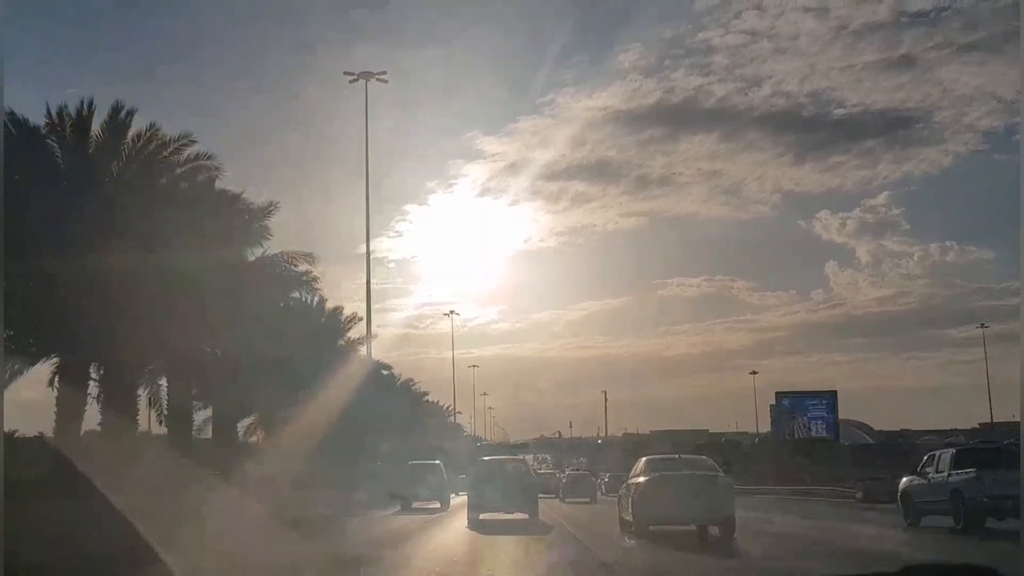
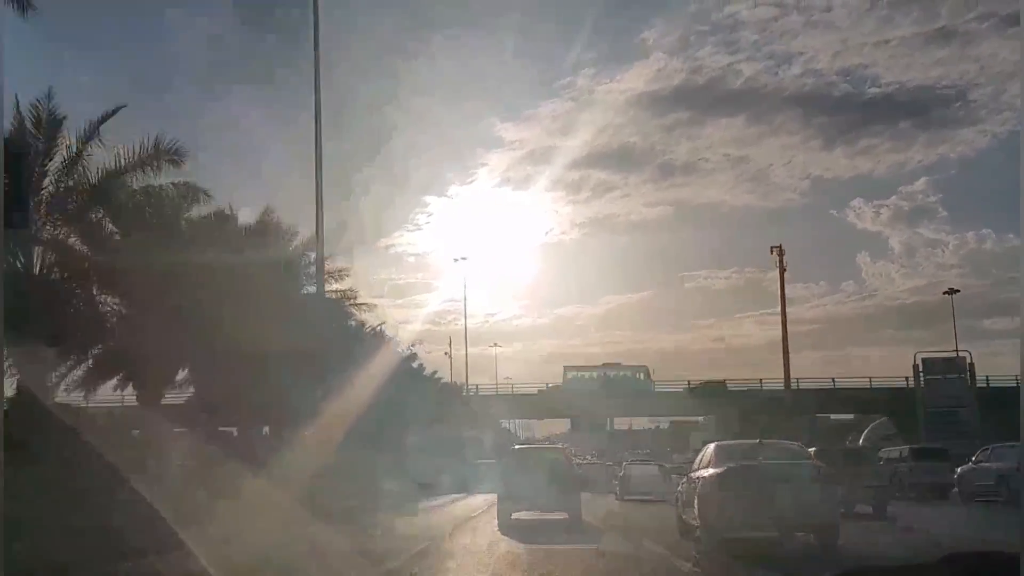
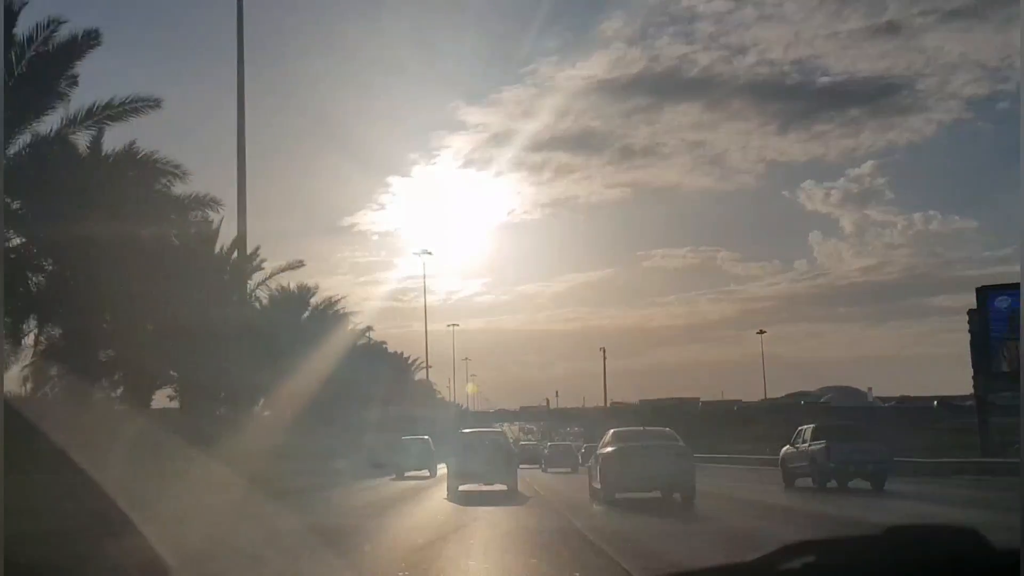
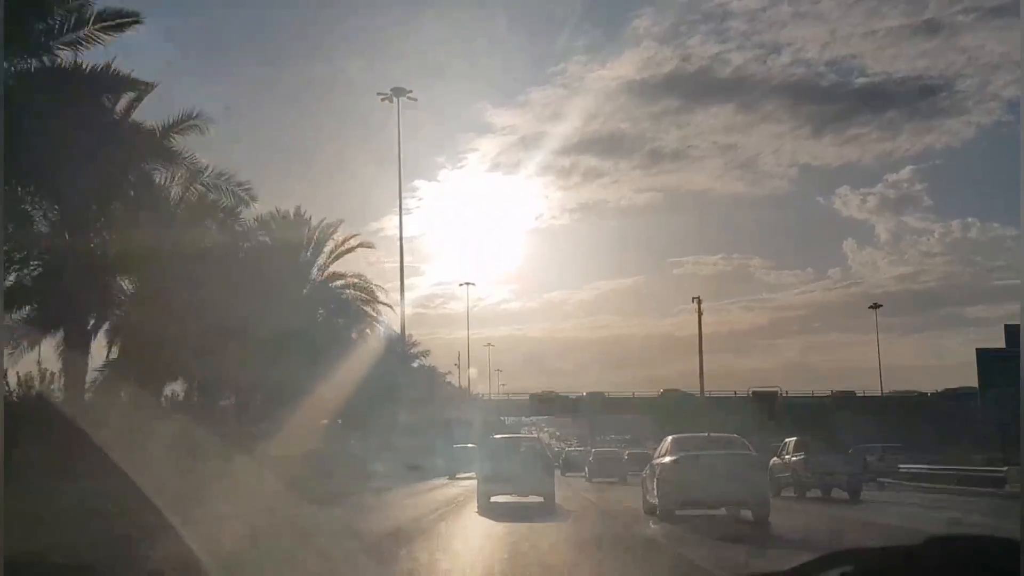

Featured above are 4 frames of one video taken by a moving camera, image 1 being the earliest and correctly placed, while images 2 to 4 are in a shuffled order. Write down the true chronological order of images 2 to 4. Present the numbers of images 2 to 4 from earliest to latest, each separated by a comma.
3, 4, 2
